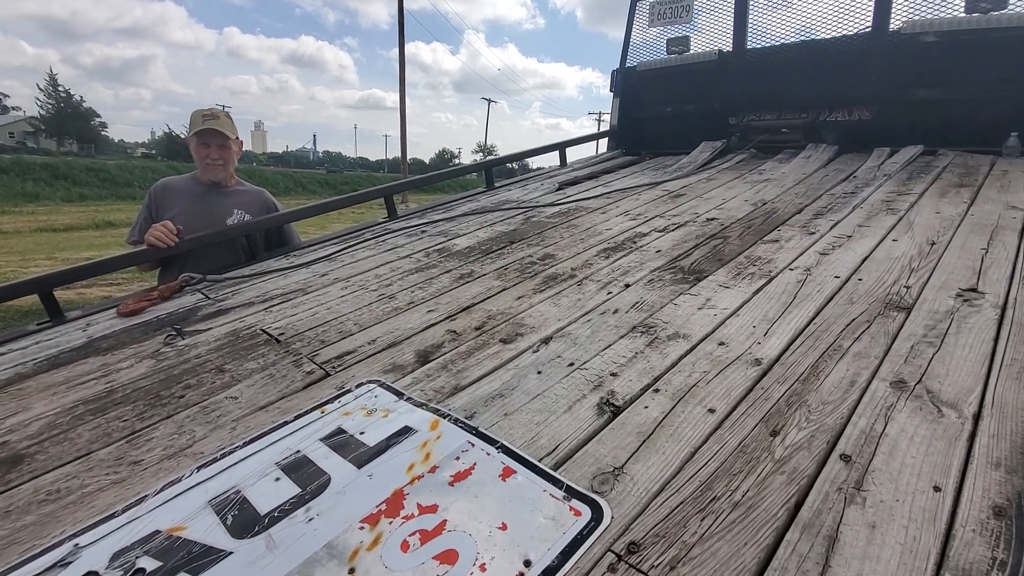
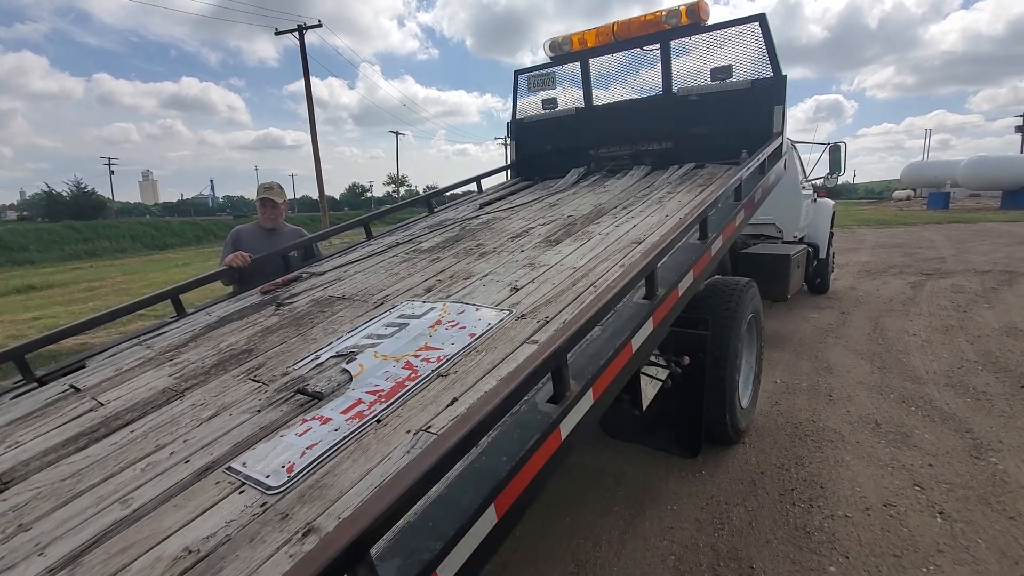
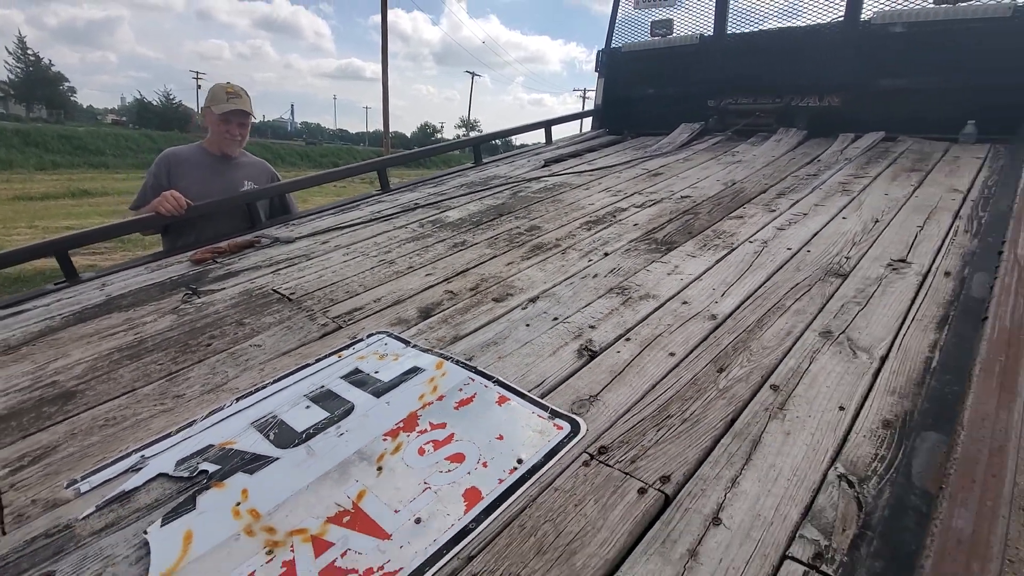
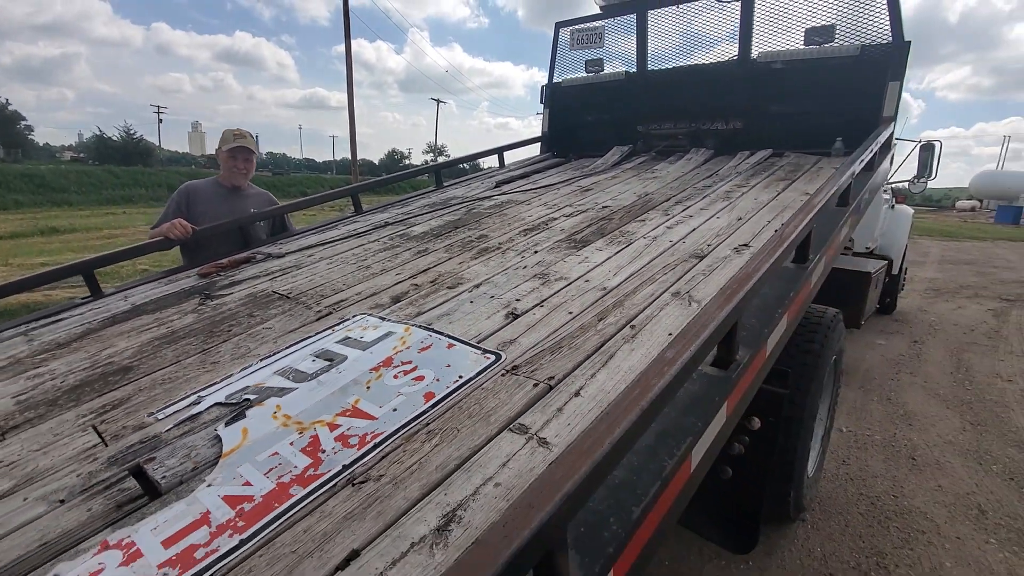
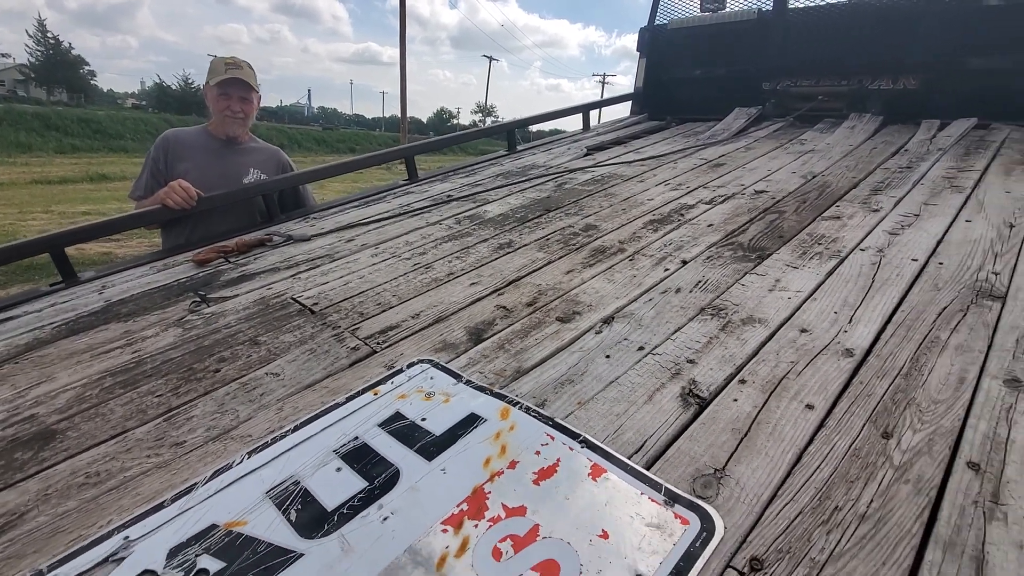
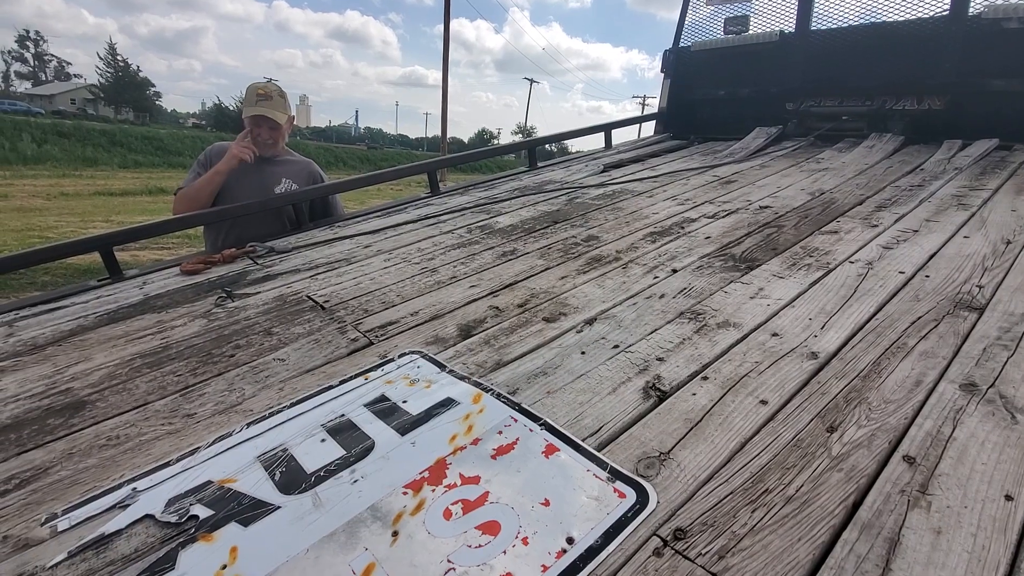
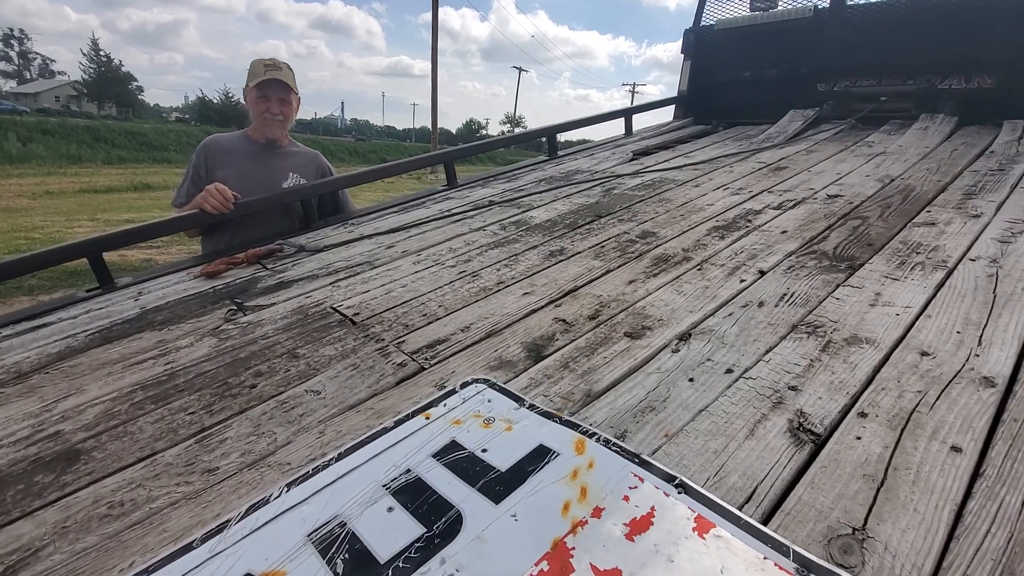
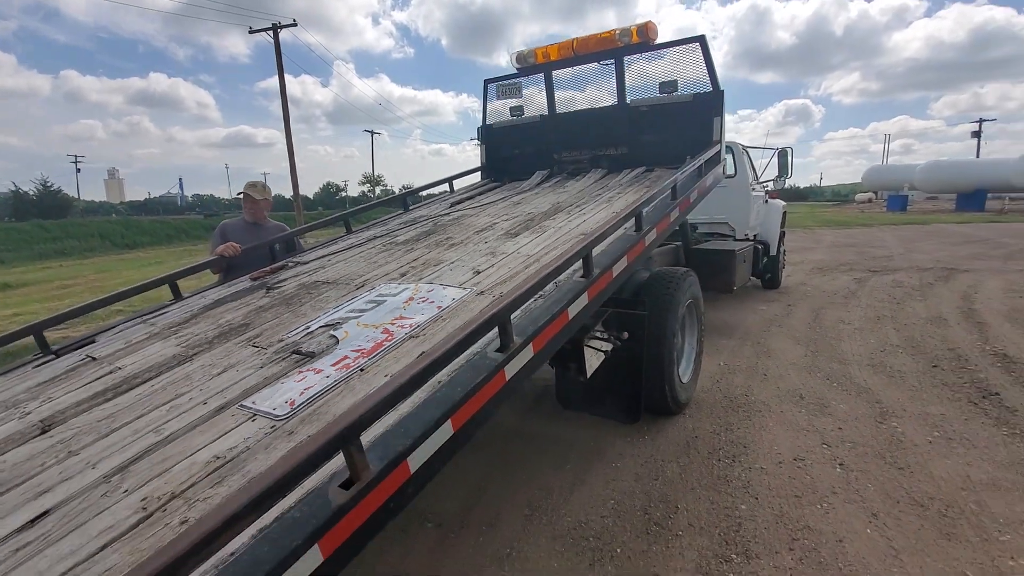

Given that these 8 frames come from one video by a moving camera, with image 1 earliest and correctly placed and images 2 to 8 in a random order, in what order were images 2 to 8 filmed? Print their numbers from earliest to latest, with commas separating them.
6, 7, 5, 3, 4, 2, 8
